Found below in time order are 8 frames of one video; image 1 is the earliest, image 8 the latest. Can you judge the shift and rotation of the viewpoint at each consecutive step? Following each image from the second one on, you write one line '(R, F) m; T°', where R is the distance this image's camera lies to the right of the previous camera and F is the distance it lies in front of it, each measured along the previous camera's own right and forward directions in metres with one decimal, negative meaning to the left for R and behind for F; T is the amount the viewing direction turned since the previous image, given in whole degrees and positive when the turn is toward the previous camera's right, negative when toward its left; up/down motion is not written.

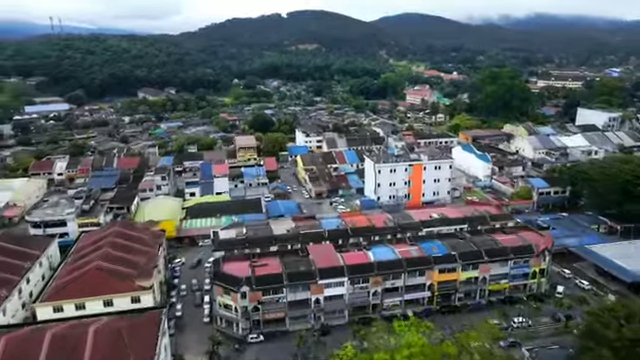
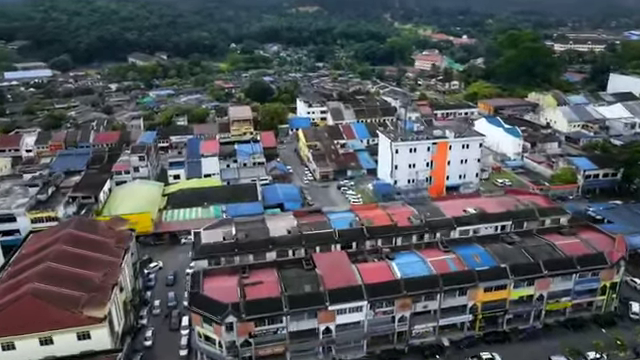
(-0.6, +8.9) m; 0°
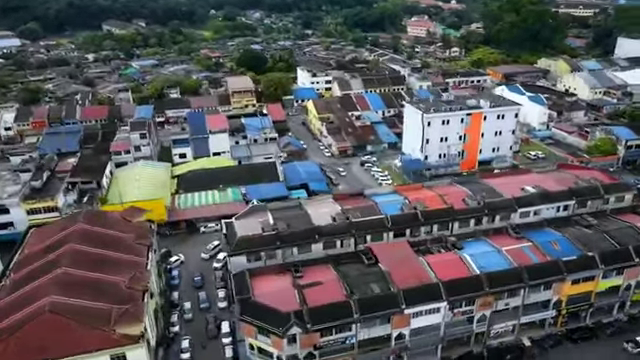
(-4.5, +4.4) m; +3°
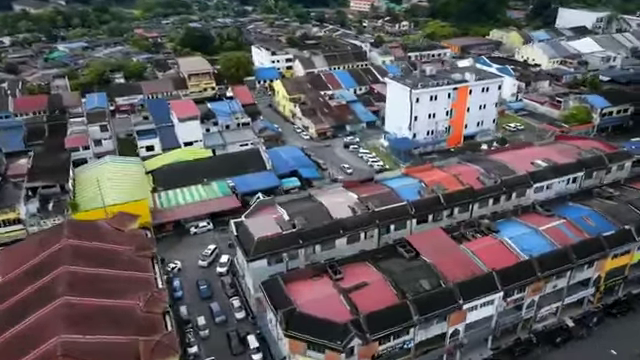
(-4.6, +3.1) m; +8°
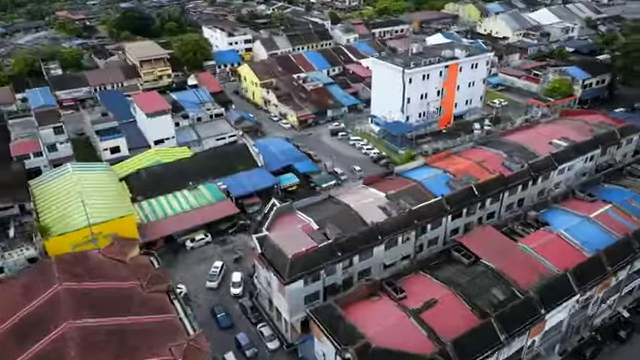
(-4.5, +3.8) m; +8°
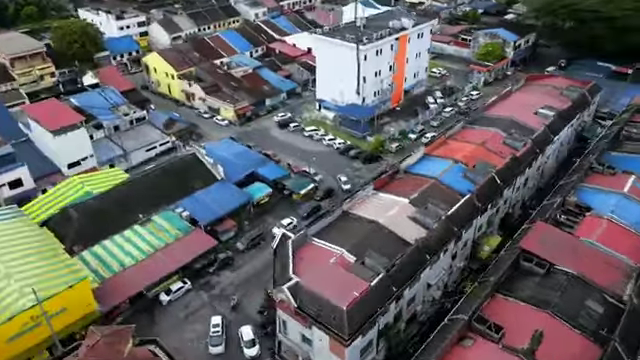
(-5.2, +5.5) m; +14°
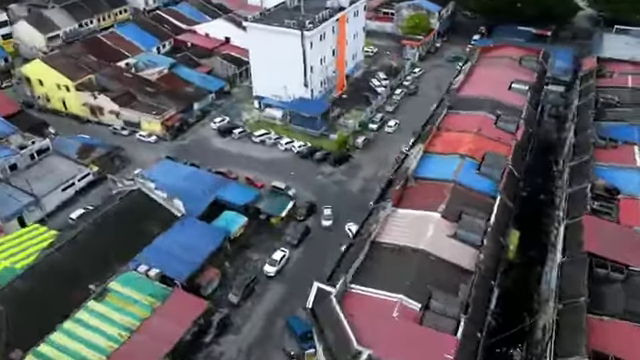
(-4.4, +4.7) m; +13°
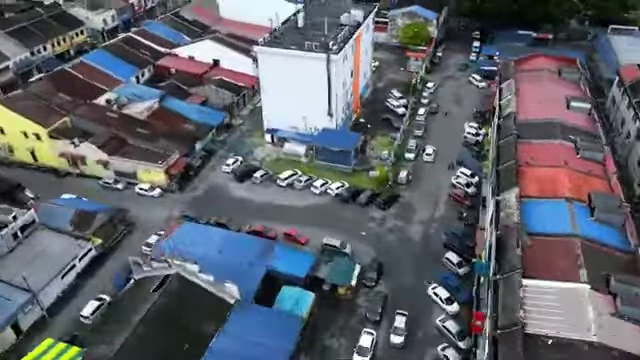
(-5.3, +4.4) m; +7°
